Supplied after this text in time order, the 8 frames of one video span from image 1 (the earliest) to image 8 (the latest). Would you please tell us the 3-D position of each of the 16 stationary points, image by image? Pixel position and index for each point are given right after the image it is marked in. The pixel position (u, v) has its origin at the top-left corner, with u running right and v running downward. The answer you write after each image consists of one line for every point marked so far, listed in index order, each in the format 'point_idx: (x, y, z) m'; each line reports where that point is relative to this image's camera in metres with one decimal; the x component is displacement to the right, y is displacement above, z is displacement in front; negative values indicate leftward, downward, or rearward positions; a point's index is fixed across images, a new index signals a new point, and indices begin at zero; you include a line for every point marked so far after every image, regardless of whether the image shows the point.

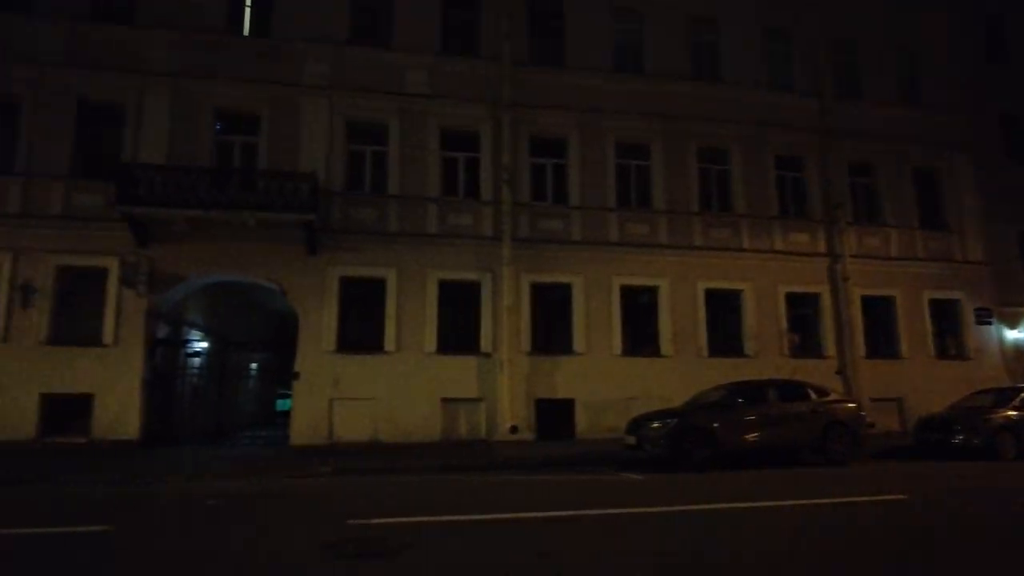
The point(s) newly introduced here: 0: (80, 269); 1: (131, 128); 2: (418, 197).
0: (-10.4, +0.5, +15.8) m
1: (-9.4, +4.0, +16.2) m
2: (-2.4, +2.4, +17.0) m
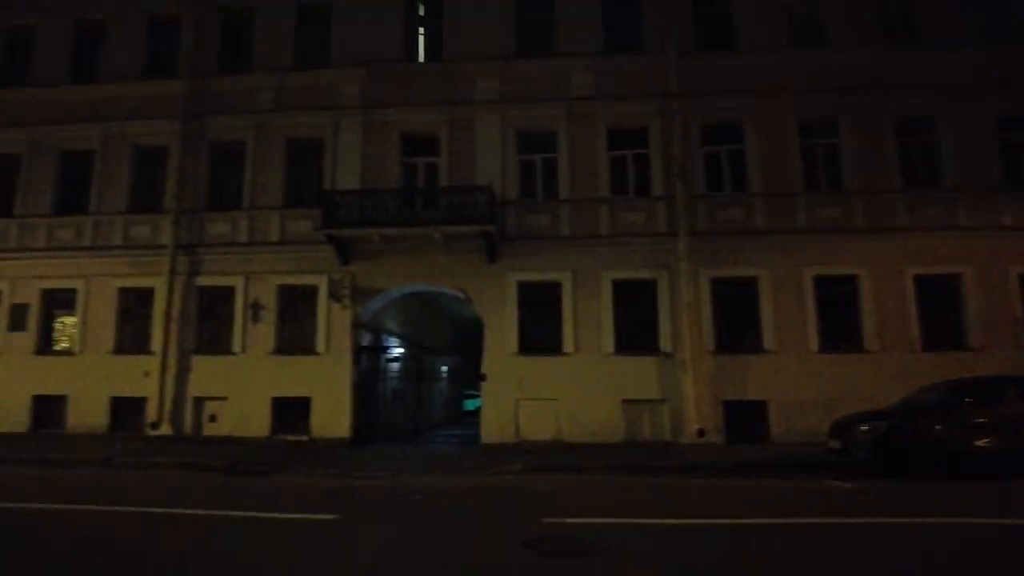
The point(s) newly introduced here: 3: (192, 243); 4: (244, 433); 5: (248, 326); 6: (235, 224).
0: (-5.9, 0.0, +18.0) m
1: (-5.0, +3.5, +18.1) m
2: (+2.0, +2.3, +17.1) m
3: (-8.9, +1.2, +18.5) m
4: (-7.0, -3.8, +17.3) m
5: (-7.2, -1.0, +17.9) m
6: (-7.7, +1.8, +18.4) m
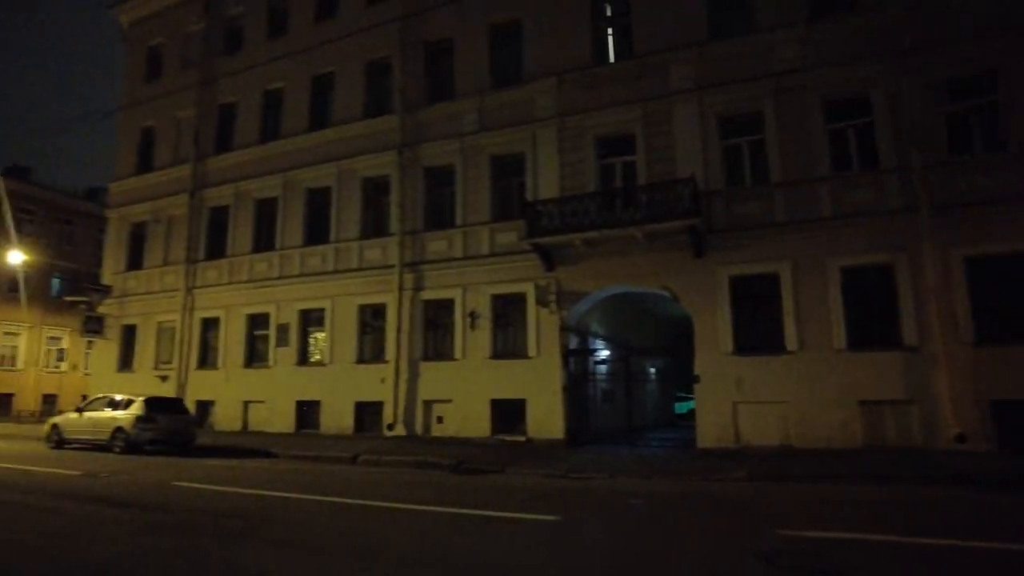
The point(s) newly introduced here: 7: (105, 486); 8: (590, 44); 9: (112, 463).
0: (-0.1, -0.2, +18.8) m
1: (+0.5, +3.4, +18.7) m
2: (+6.9, +2.6, +15.5) m
3: (-3.0, +0.8, +20.3) m
4: (-1.2, -4.1, +18.5) m
5: (-1.4, -1.3, +19.1) m
6: (-1.9, +1.4, +19.8) m
7: (-7.2, -3.5, +11.7) m
8: (+2.2, +6.8, +18.5) m
9: (-9.3, -4.1, +15.2) m
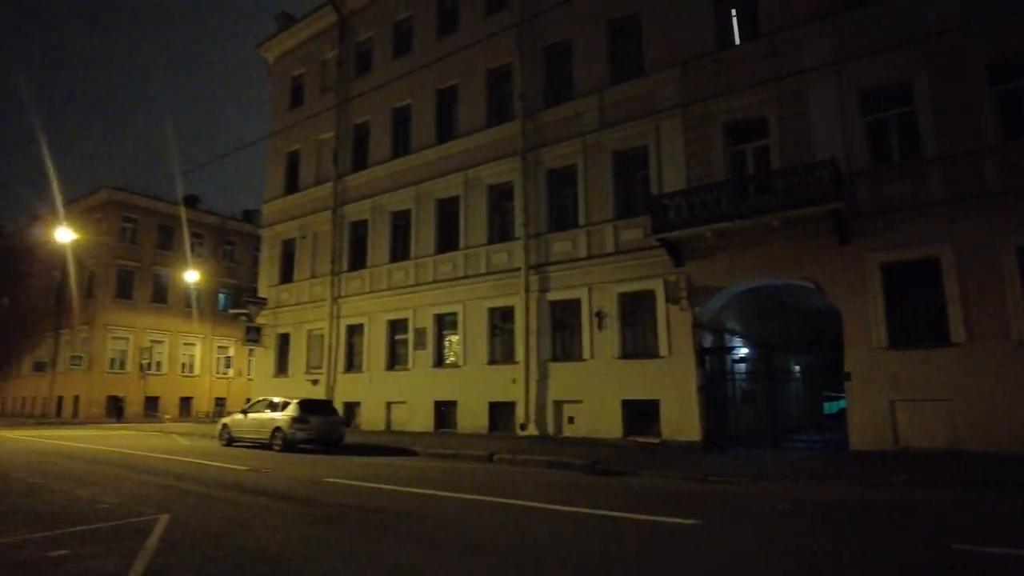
0: (+3.5, -0.1, +18.5) m
1: (+4.0, +3.4, +18.2) m
2: (+9.6, +2.9, +13.9) m
3: (+0.9, +0.8, +20.4) m
4: (+2.5, -4.1, +18.3) m
5: (+2.4, -1.3, +19.0) m
6: (+1.9, +1.4, +19.8) m
7: (-4.7, -3.7, +12.8) m
8: (+5.4, +7.0, +17.7) m
9: (-6.0, -4.4, +16.7) m
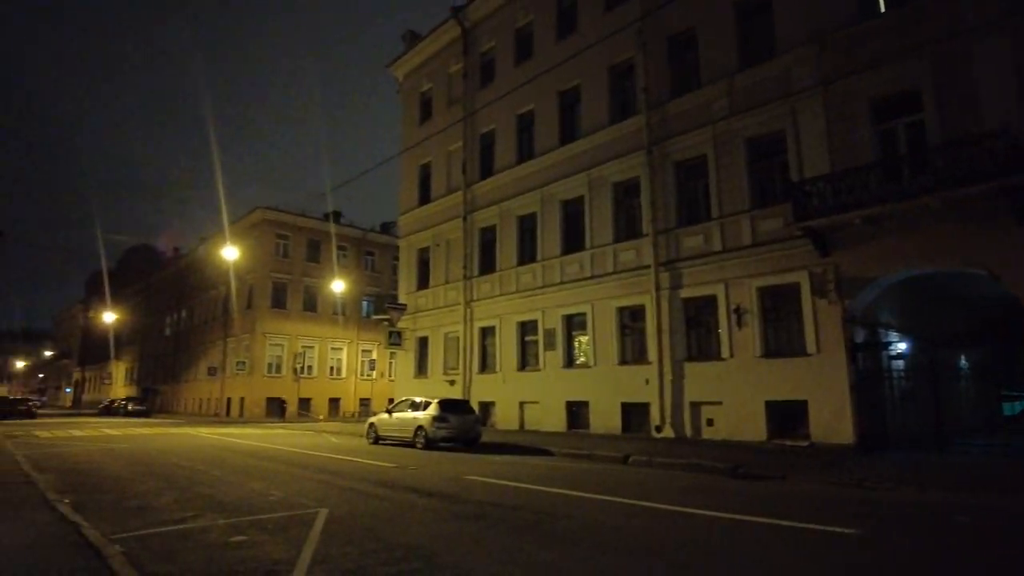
0: (+7.0, 0.0, +17.4) m
1: (+7.3, +3.6, +17.1) m
2: (+12.1, +3.3, +11.8) m
3: (+4.8, +0.9, +19.9) m
4: (+6.1, -3.9, +17.5) m
5: (+6.1, -1.2, +18.1) m
6: (+5.6, +1.5, +19.0) m
7: (-2.0, -3.8, +13.4) m
8: (+8.5, +7.2, +16.4) m
9: (-2.5, -4.5, +17.4) m
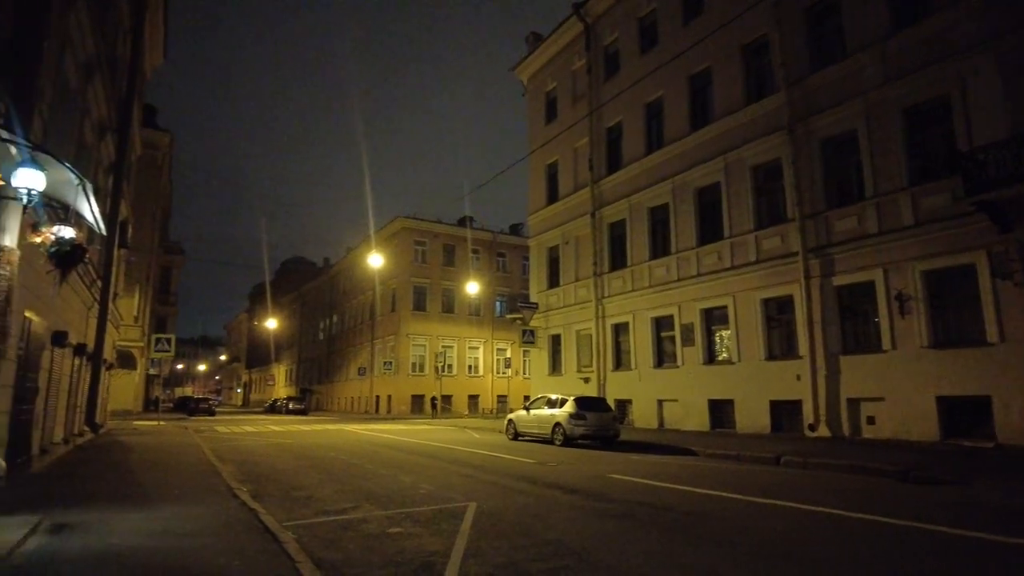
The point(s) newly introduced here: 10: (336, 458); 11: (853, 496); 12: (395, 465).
0: (+10.4, +0.4, +15.7) m
1: (+10.5, +4.0, +15.3) m
2: (+14.1, +3.8, +9.1) m
3: (+8.7, +1.2, +18.5) m
4: (+9.7, -3.6, +15.8) m
5: (+9.6, -0.8, +16.5) m
6: (+9.3, +1.9, +17.5) m
7: (+0.9, -3.8, +13.4) m
8: (+11.4, +7.7, +14.3) m
9: (+1.2, -4.5, +17.5) m
10: (-4.3, -4.1, +16.0) m
11: (+5.4, -3.2, +10.3) m
12: (-2.5, -3.8, +14.3) m
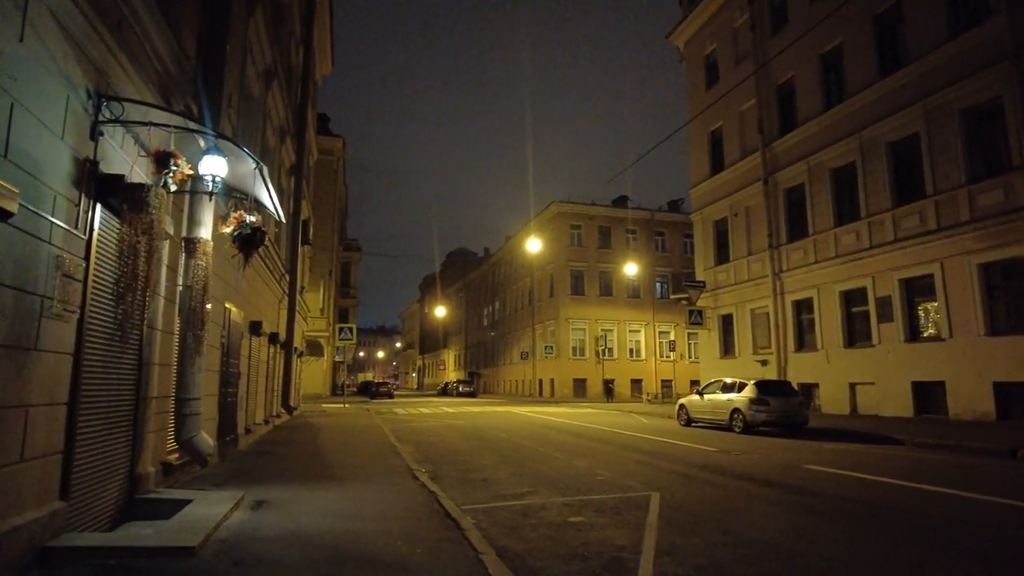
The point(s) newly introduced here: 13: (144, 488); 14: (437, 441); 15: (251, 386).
0: (+13.8, +1.4, +12.2) m
1: (+13.7, +5.0, +11.7) m
2: (+15.8, +4.7, +4.9) m
3: (+12.8, +2.2, +15.3) m
4: (+13.4, -2.6, +12.6) m
5: (+13.3, +0.1, +13.2) m
6: (+13.1, +2.9, +14.2) m
7: (+4.3, -3.3, +12.3) m
8: (+14.2, +8.6, +10.5) m
9: (+5.6, -3.8, +16.2) m
10: (-0.1, -3.7, +16.1) m
11: (+7.9, -2.6, +8.2) m
12: (+1.1, -3.4, +14.0) m
13: (-3.5, -1.9, +6.3) m
14: (-1.8, -3.7, +15.9) m
15: (-5.5, -2.1, +14.0) m
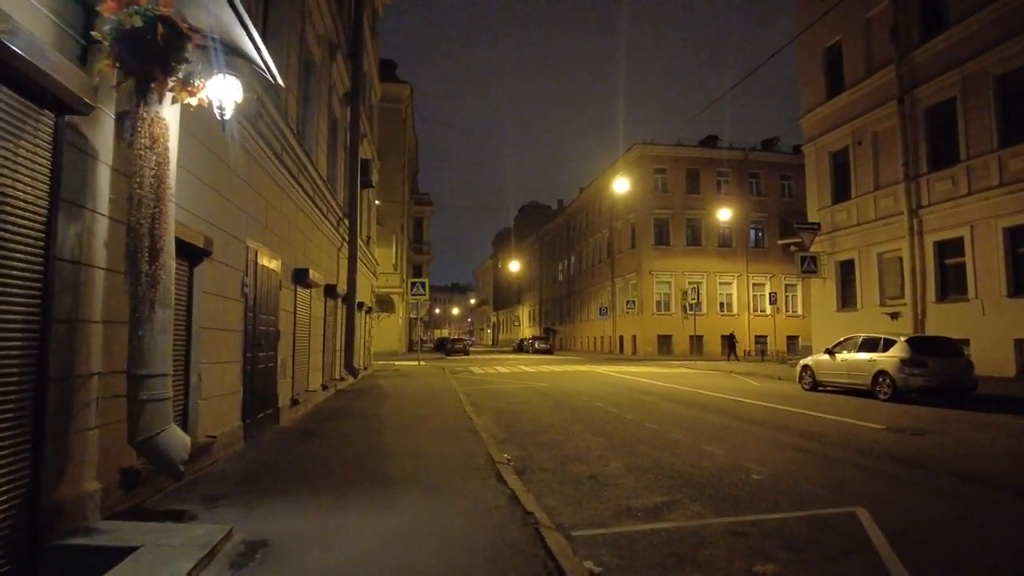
0: (+15.2, +2.5, +7.6) m
1: (+14.9, +6.1, +6.9) m
2: (+16.3, +5.4, -0.1) m
3: (+14.5, +3.5, +10.7) m
4: (+14.9, -1.5, +8.3) m
5: (+14.9, +1.3, +8.7) m
6: (+14.7, +4.1, +9.6) m
7: (+5.8, -2.2, +9.1) m
8: (+15.2, +9.6, +5.4) m
9: (+7.5, -2.5, +12.8) m
10: (+1.9, -2.5, +13.3) m
11: (+9.0, -1.8, +4.6) m
12: (+2.9, -2.3, +11.0) m
13: (-2.6, -1.4, +3.9) m
14: (+0.2, -2.5, +13.4) m
15: (-3.8, -1.1, +11.7) m
